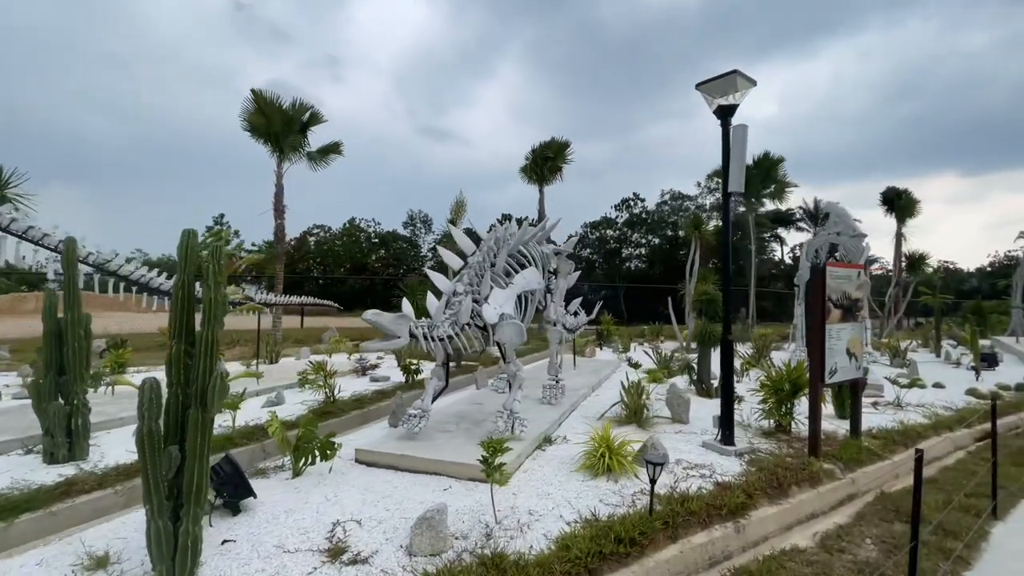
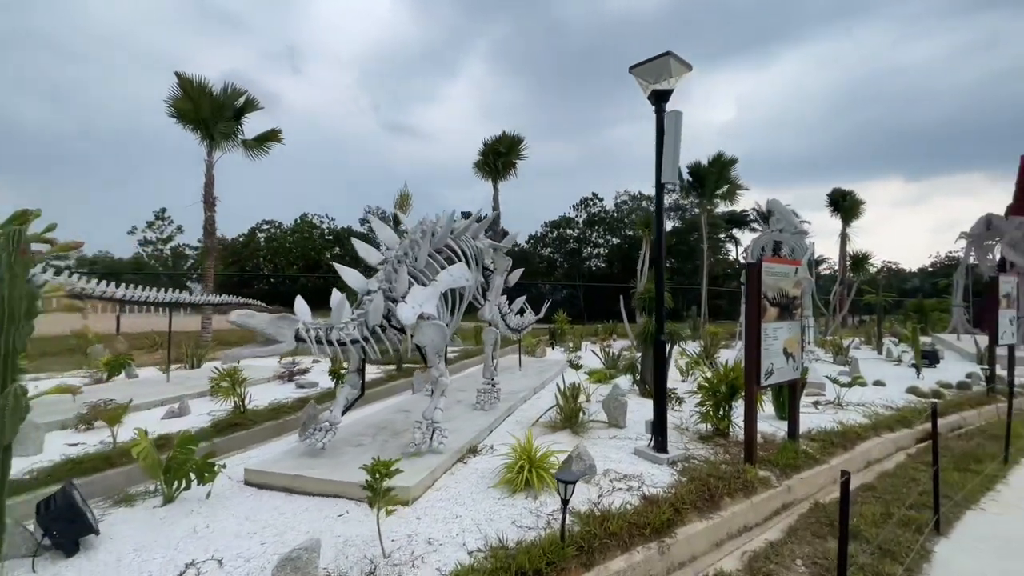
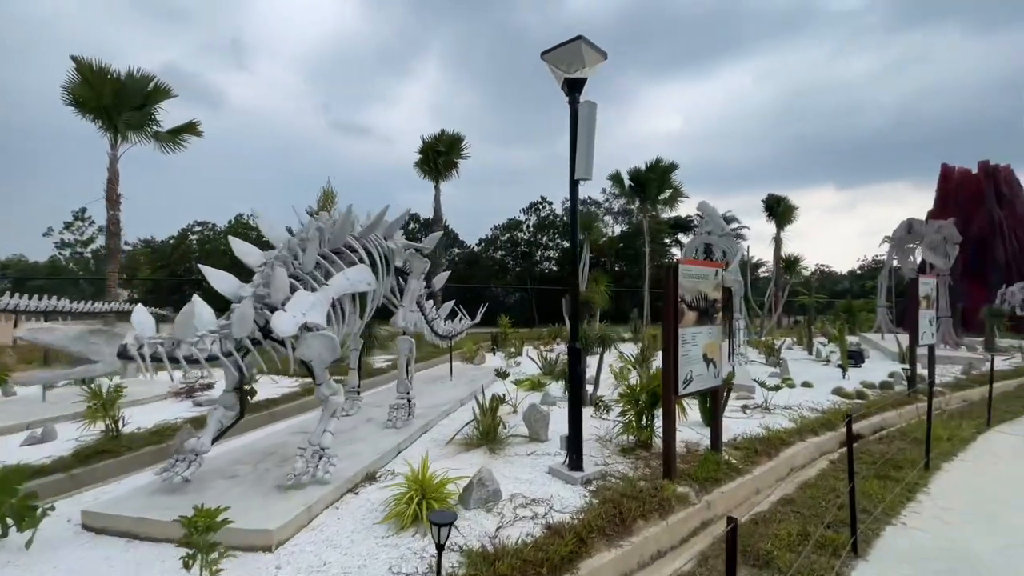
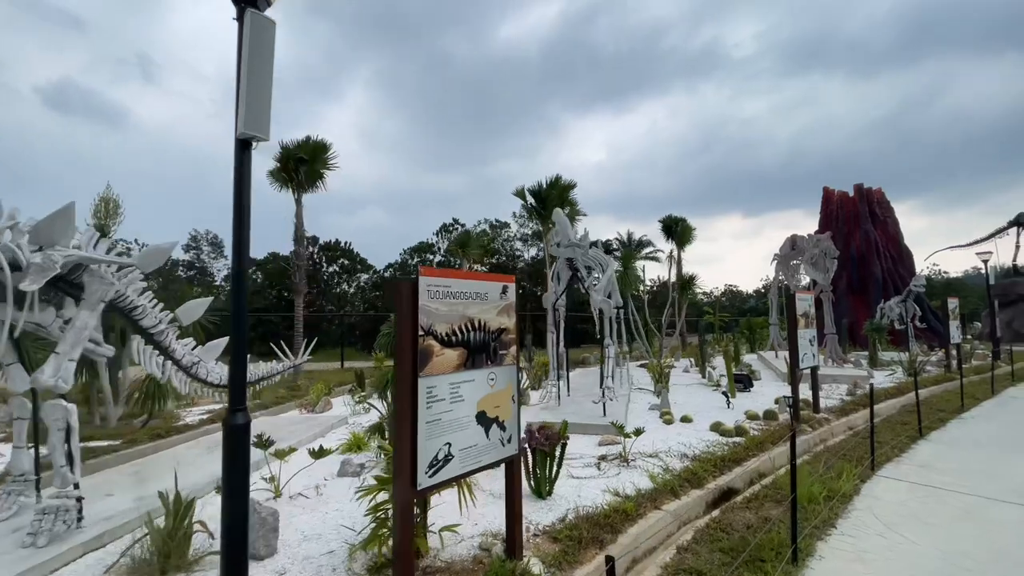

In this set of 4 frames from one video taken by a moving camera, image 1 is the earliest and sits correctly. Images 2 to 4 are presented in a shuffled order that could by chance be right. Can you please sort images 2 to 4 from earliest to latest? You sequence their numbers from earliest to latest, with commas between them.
2, 3, 4
